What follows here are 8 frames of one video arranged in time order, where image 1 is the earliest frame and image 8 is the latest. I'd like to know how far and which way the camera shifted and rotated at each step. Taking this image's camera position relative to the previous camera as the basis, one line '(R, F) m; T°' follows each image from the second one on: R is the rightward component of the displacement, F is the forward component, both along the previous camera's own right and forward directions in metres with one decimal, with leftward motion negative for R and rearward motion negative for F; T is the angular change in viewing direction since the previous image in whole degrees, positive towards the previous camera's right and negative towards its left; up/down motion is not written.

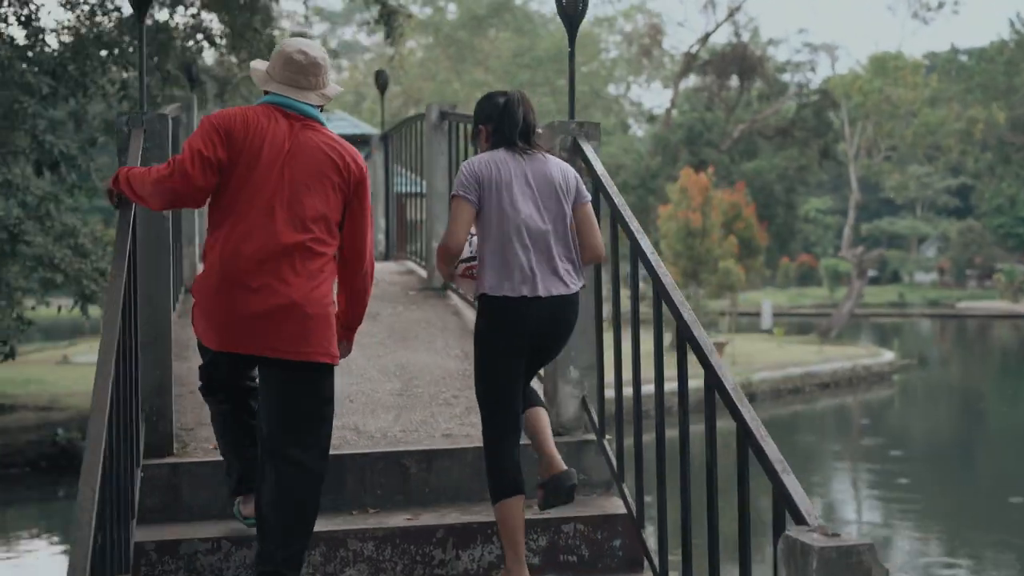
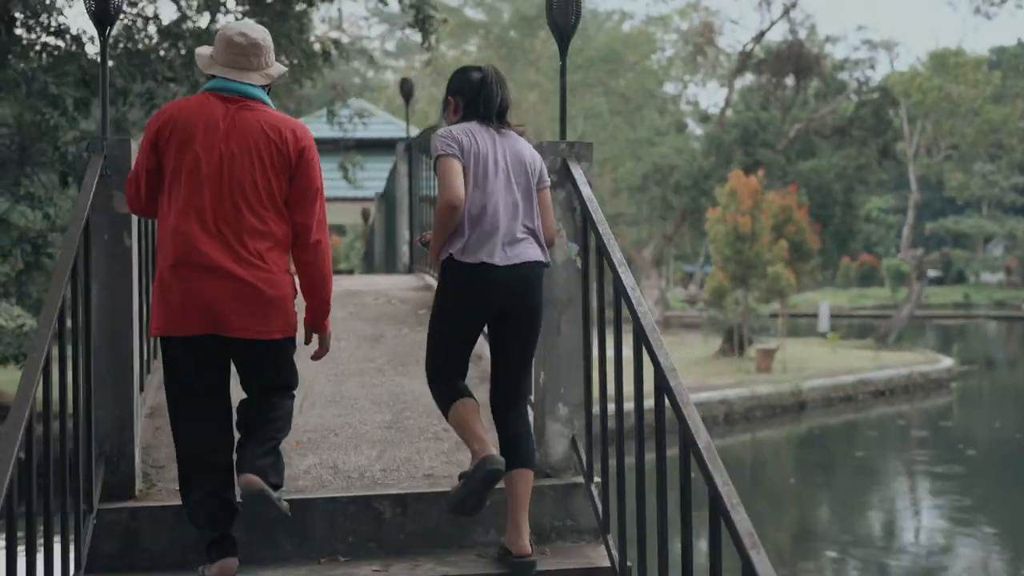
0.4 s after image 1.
(+0.2, +0.2) m; -3°
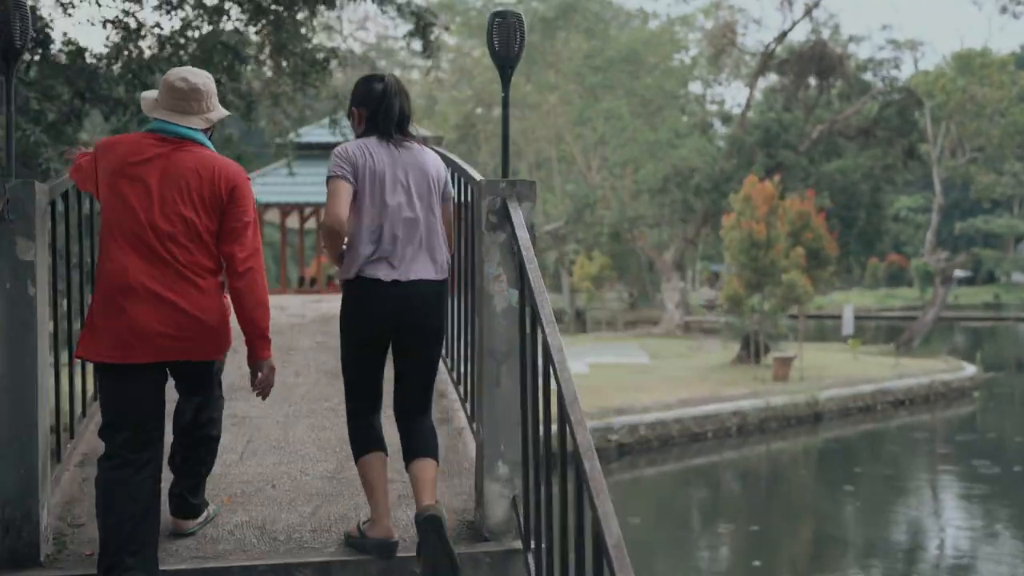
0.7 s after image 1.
(+0.2, +0.2) m; -1°
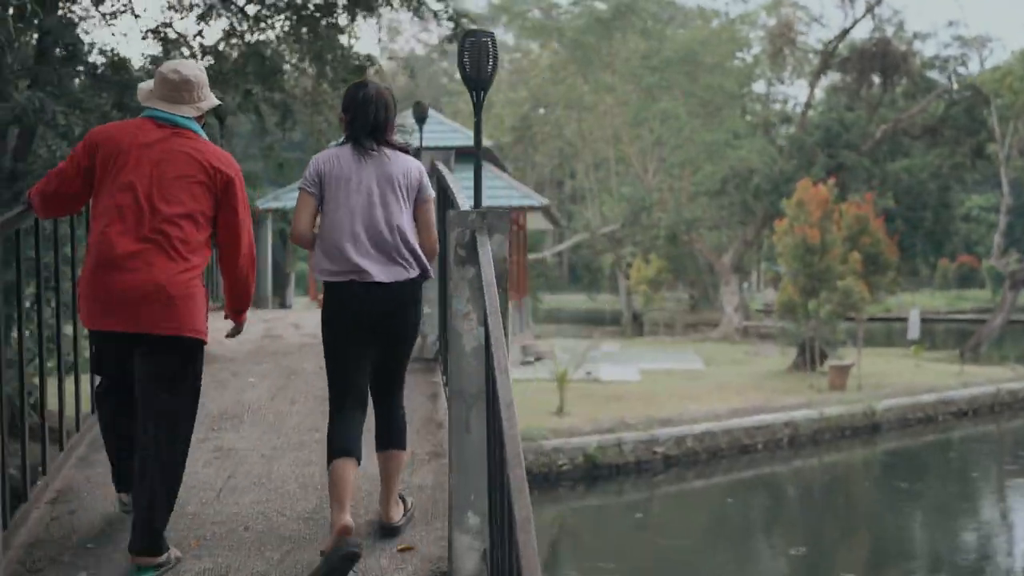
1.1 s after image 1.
(+0.2, +0.2) m; -3°
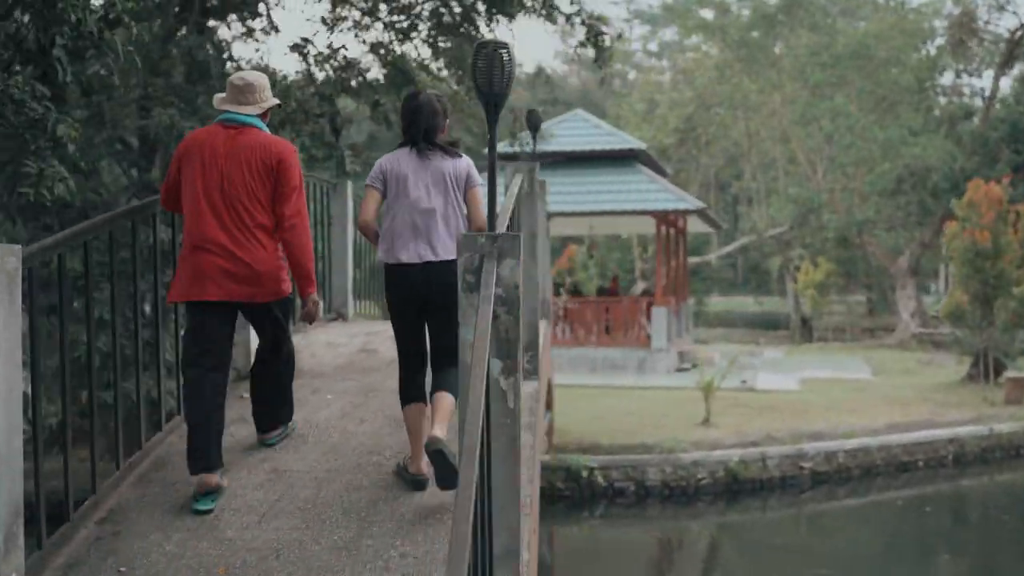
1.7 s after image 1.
(+0.3, +0.2) m; -10°
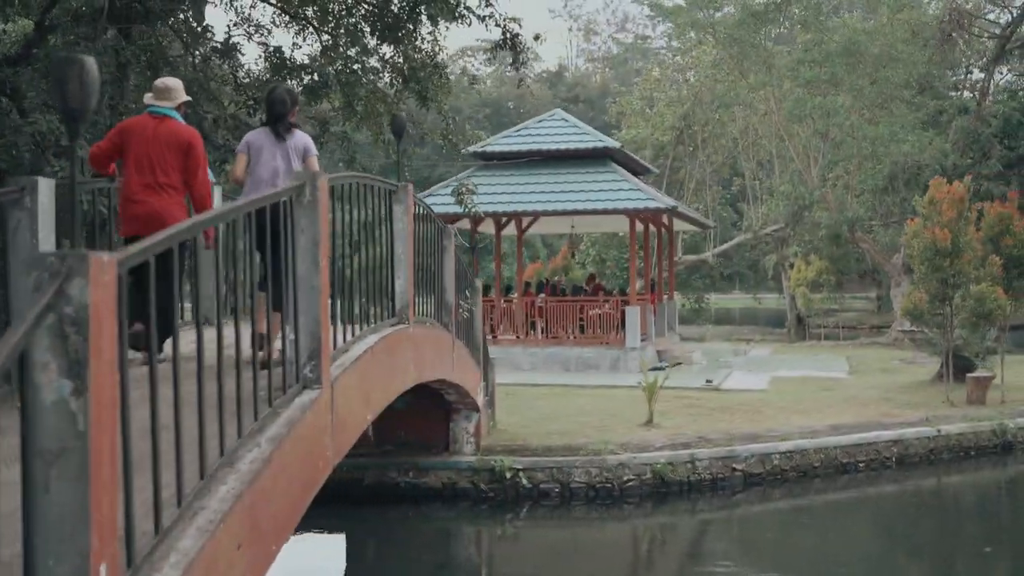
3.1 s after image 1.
(+1.0, 0.0) m; -1°
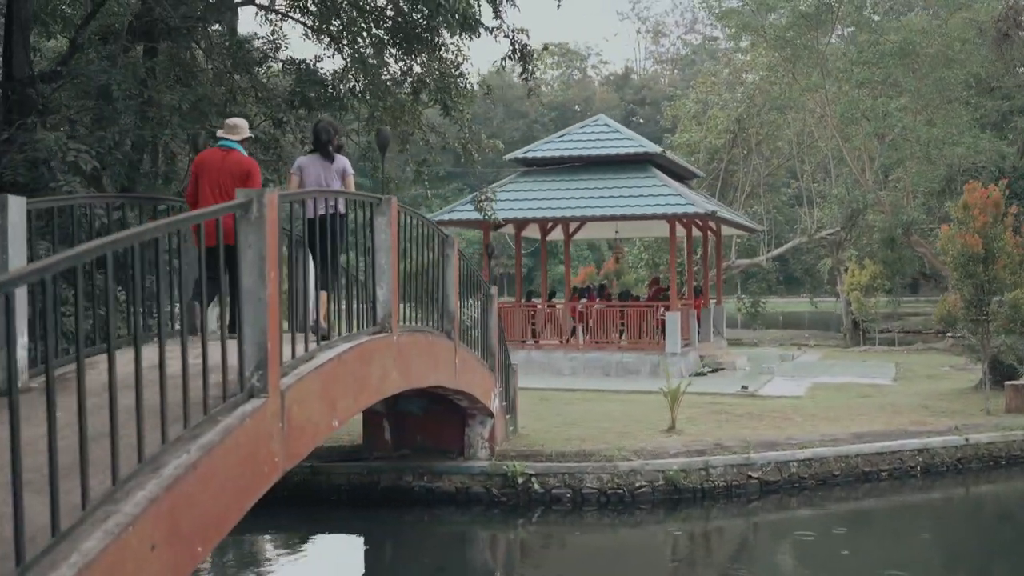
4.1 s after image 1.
(+0.6, -0.1) m; -4°
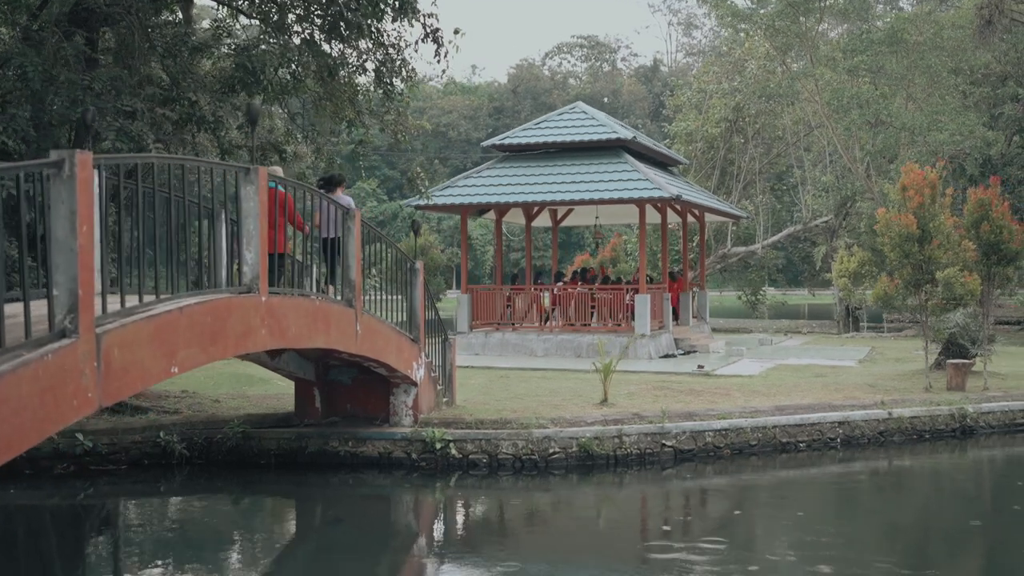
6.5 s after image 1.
(+1.2, -0.4) m; -2°
